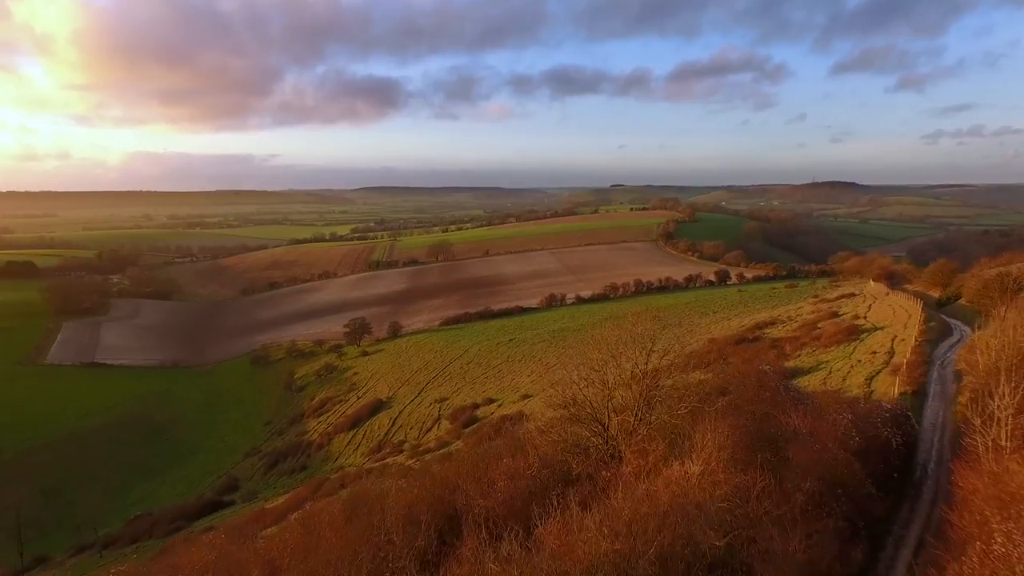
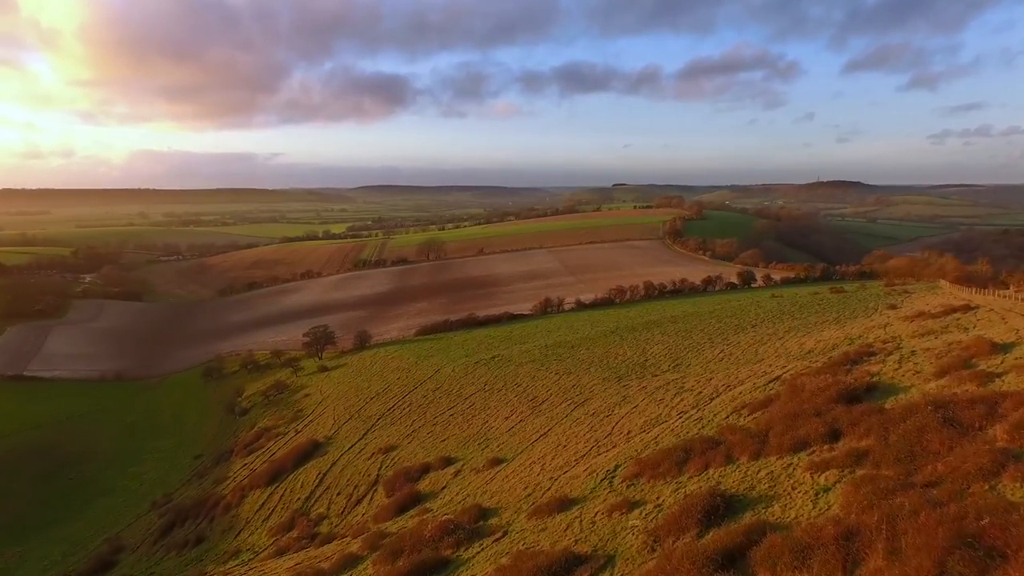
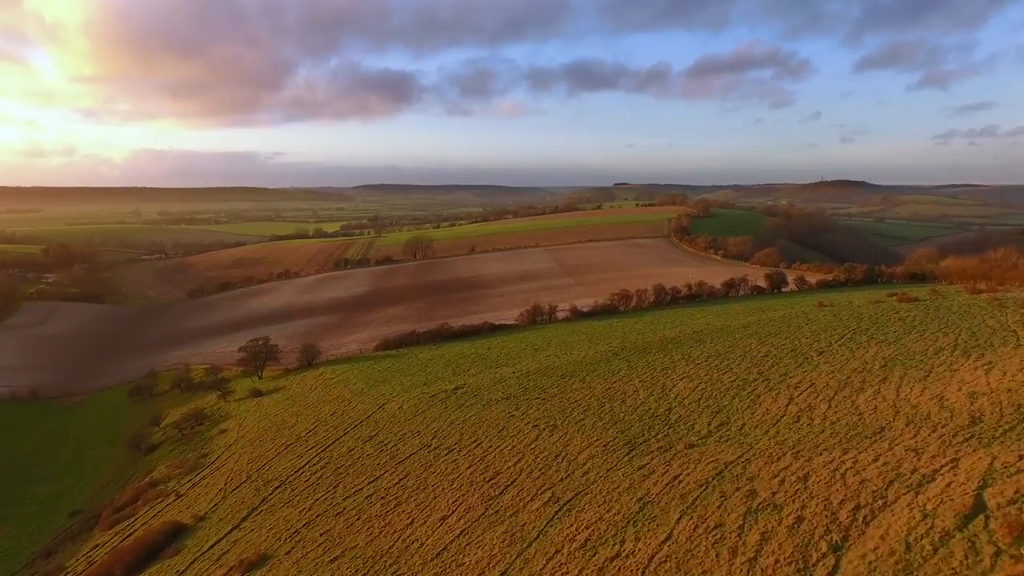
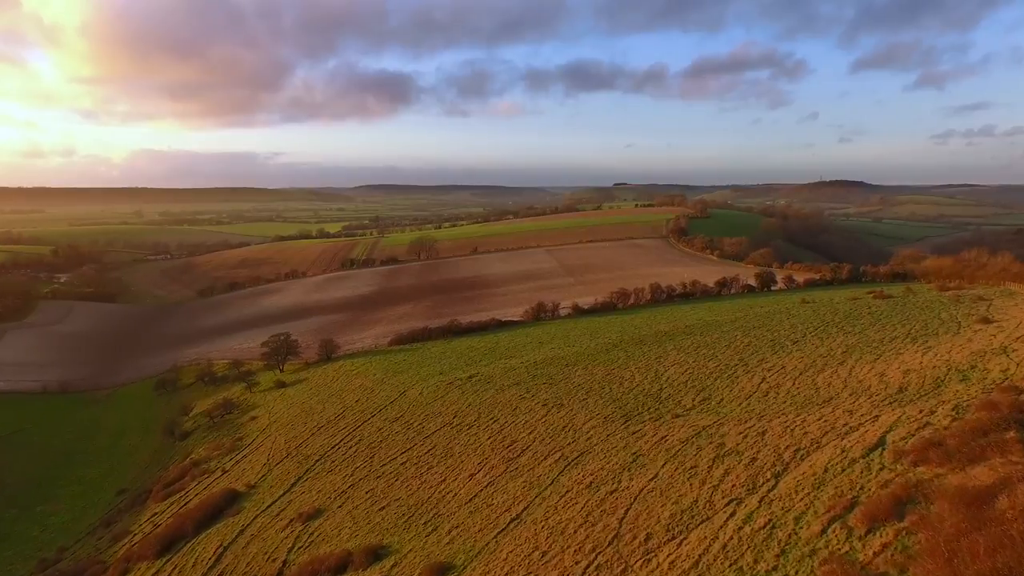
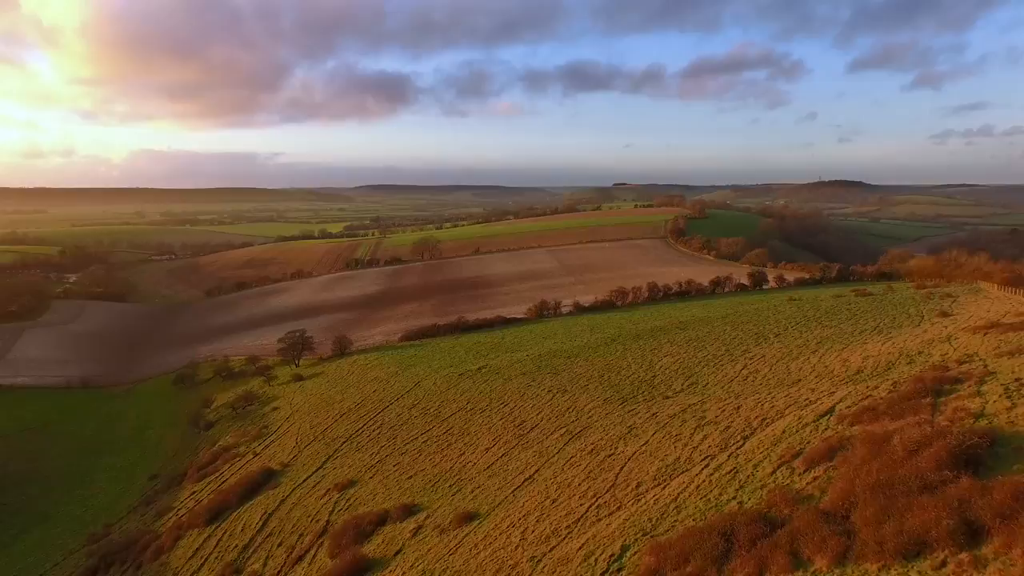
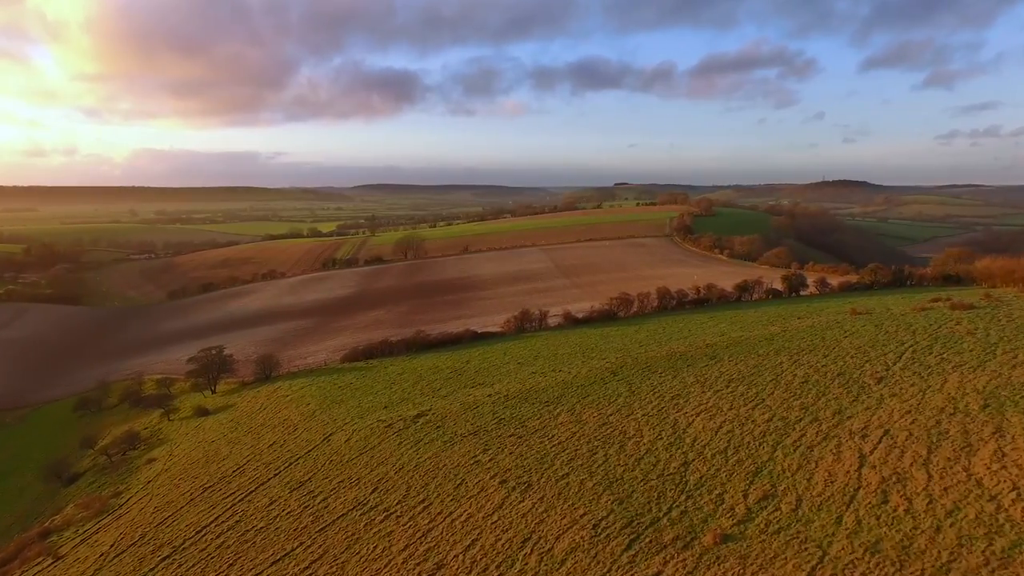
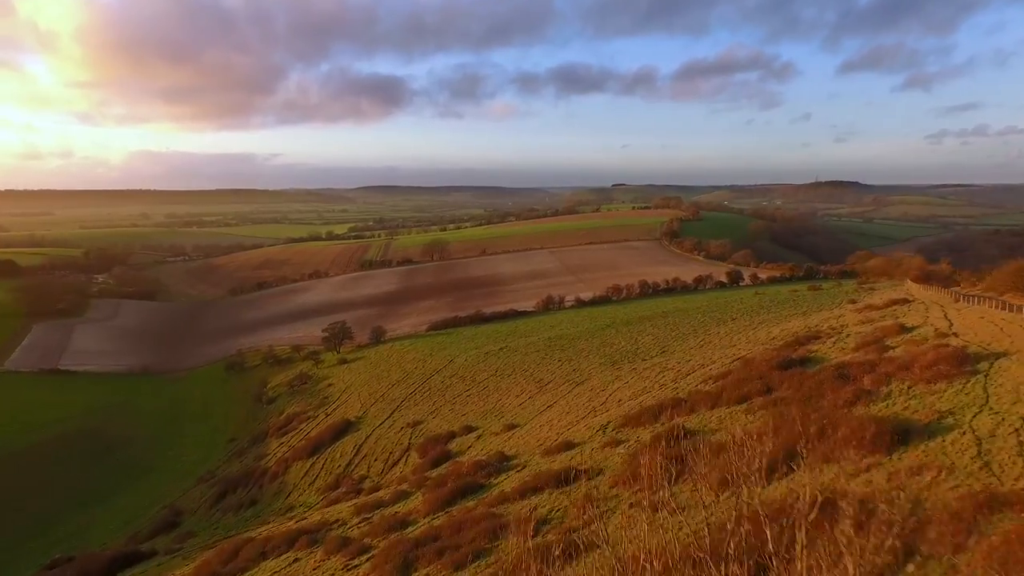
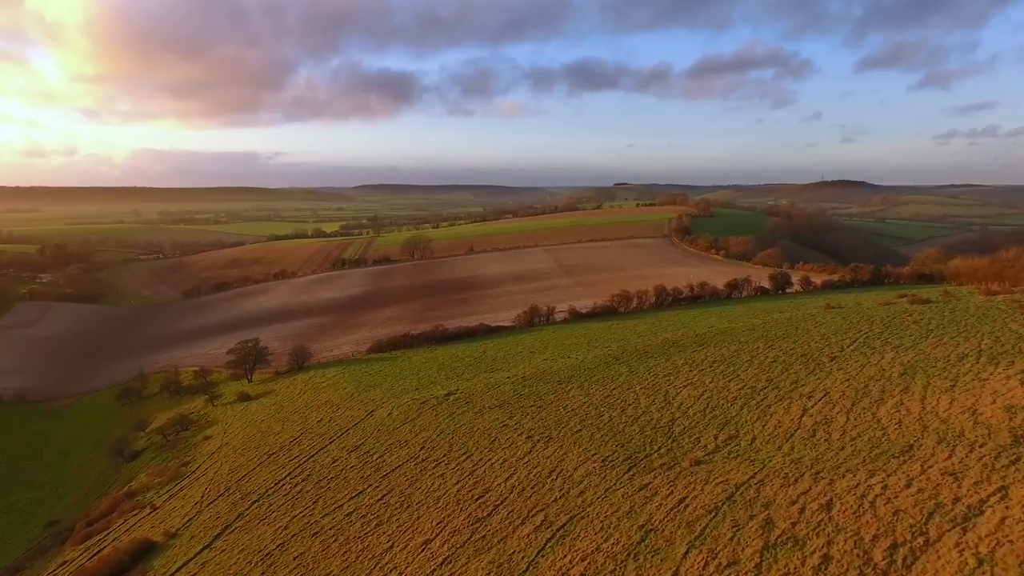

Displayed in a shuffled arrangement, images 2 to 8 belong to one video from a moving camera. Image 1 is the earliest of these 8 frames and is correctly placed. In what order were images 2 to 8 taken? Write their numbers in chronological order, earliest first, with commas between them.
7, 2, 5, 4, 3, 8, 6
